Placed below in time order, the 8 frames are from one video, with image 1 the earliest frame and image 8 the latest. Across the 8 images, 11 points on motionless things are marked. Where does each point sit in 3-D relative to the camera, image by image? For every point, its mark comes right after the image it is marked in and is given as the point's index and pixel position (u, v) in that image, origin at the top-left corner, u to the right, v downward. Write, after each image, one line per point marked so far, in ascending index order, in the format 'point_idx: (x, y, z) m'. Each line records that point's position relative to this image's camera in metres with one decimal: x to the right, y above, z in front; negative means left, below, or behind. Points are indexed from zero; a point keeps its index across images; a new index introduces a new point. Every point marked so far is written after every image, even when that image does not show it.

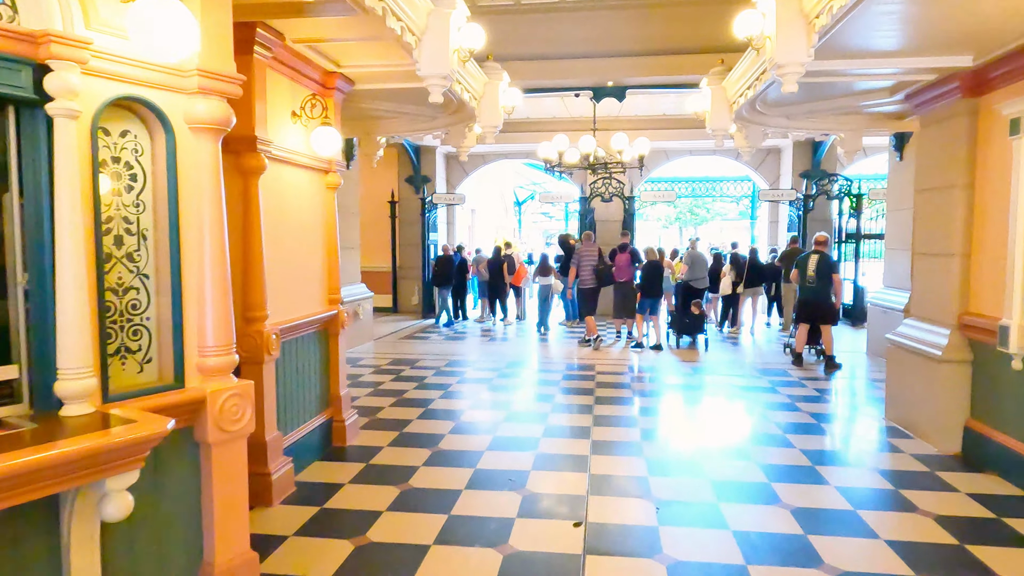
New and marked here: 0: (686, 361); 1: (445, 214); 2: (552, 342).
0: (+1.9, -0.8, +7.4) m
1: (-1.3, +1.4, +12.4) m
2: (+0.5, -0.7, +8.5) m
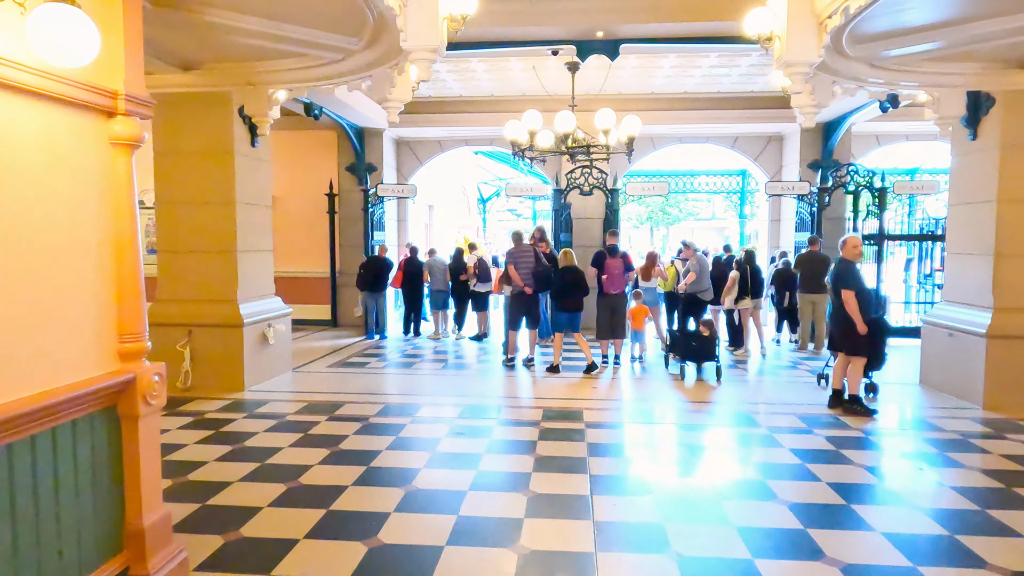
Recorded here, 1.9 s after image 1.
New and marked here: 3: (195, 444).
0: (+1.5, -1.0, +5.7) m
1: (-1.9, +1.3, +10.5) m
2: (+0.1, -0.8, +6.7) m
3: (-2.0, -1.0, +4.2) m
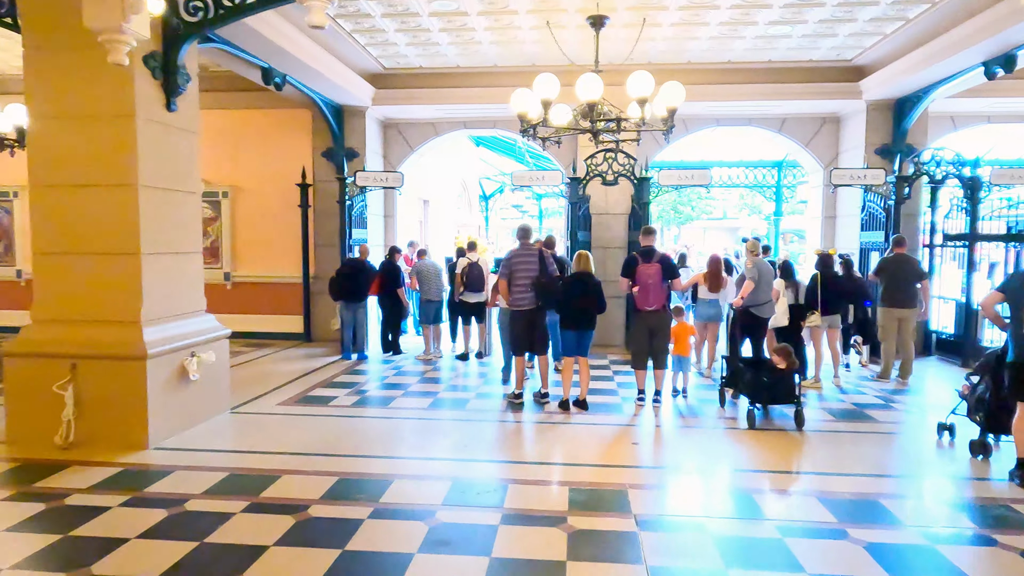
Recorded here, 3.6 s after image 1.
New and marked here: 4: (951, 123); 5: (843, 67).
0: (+1.6, -1.1, +4.1) m
1: (-1.8, +1.2, +8.9) m
2: (+0.2, -1.0, +5.1) m
3: (-1.9, -1.1, +2.6) m
4: (+5.7, +2.1, +8.6) m
5: (+3.9, +2.6, +7.8) m
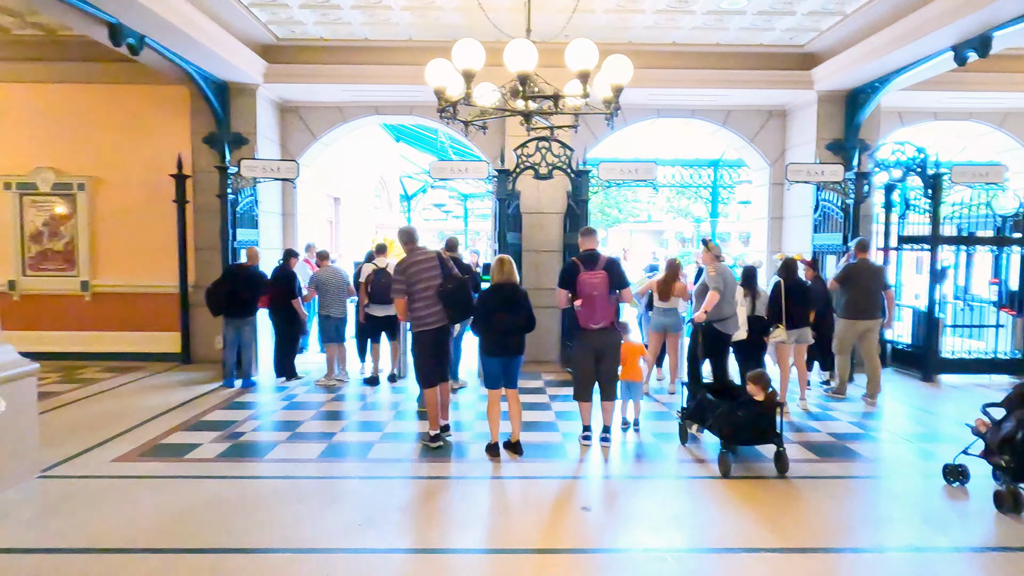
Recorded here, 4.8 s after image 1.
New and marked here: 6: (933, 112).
0: (+1.2, -1.2, +3.2) m
1: (-2.7, +1.1, +7.6) m
2: (-0.4, -1.0, +4.1) m
3: (-2.2, -1.2, +1.3) m
4: (+4.7, +2.1, +8.1) m
5: (+3.1, +2.5, +7.2) m
6: (+5.1, +2.1, +8.0) m
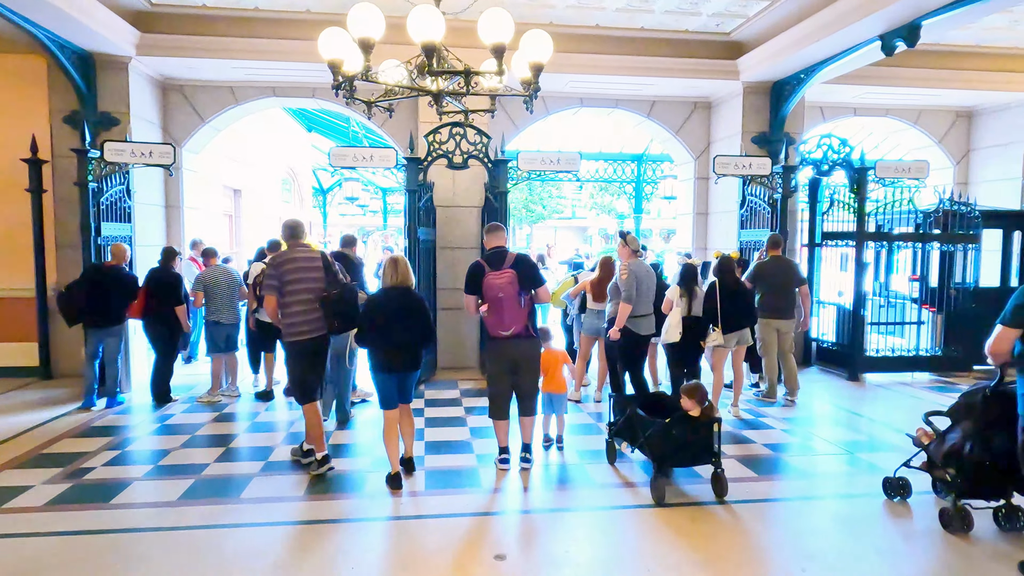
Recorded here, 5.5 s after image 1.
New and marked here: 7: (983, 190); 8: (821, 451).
0: (+0.8, -1.2, +2.8) m
1: (-3.6, +1.0, +6.7) m
2: (-0.9, -1.1, +3.5) m
3: (-2.4, -1.2, +0.5) m
4: (+3.7, +2.1, +8.0) m
5: (+2.2, +2.6, +6.9) m
6: (+4.1, +2.2, +8.0) m
7: (+5.7, +1.2, +8.0) m
8: (+2.0, -1.0, +4.2) m
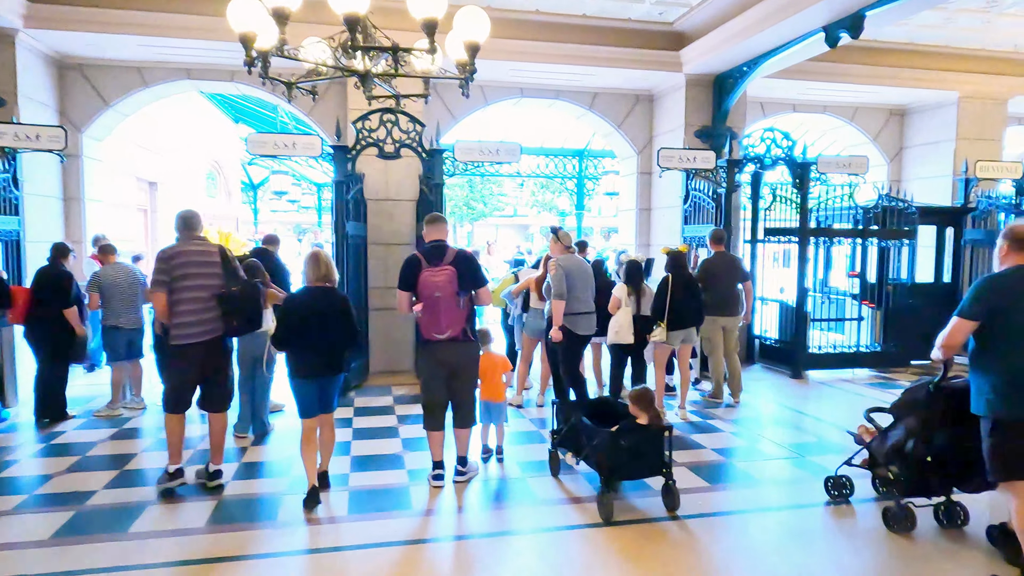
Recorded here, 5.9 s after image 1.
0: (+0.5, -1.2, +2.5) m
1: (-4.2, +1.0, +6.1) m
2: (-1.2, -1.1, +3.0) m
3: (-2.4, -1.2, 0.0) m
4: (+3.0, +2.2, +8.0) m
5: (+1.5, +2.6, +6.7) m
6: (+3.4, +2.2, +8.0) m
7: (+5.0, +1.2, +8.2) m
8: (+1.6, -1.0, +4.1) m
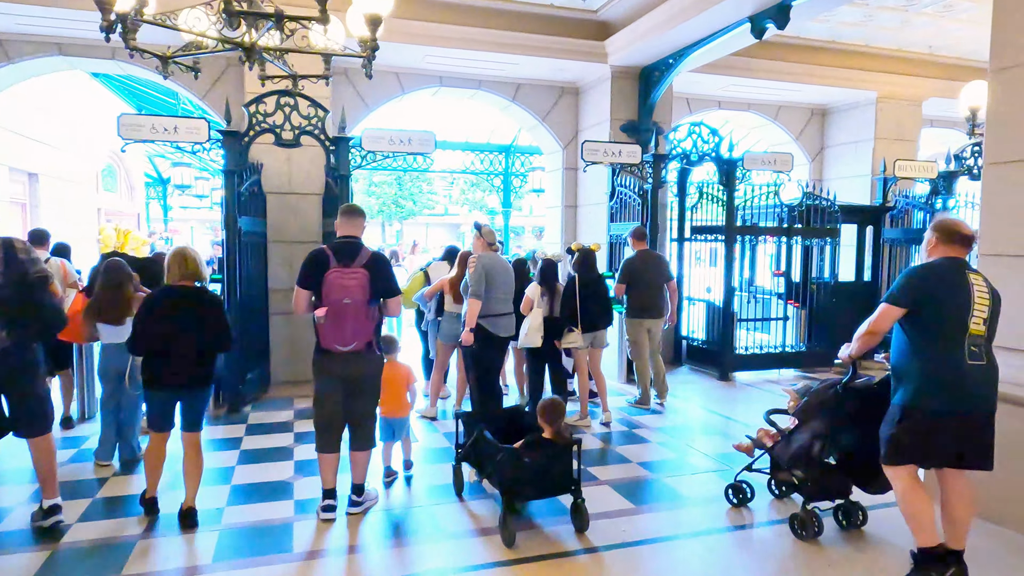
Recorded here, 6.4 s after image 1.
0: (+0.2, -1.2, +2.1) m
1: (-4.9, +1.0, +5.2) m
2: (-1.6, -1.1, +2.5) m
3: (-2.5, -1.3, -0.7) m
4: (+2.1, +2.2, +7.8) m
5: (+0.7, +2.6, +6.4) m
6: (+2.5, +2.2, +7.9) m
7: (+4.0, +1.3, +8.2) m
8: (+1.1, -1.0, +3.8) m
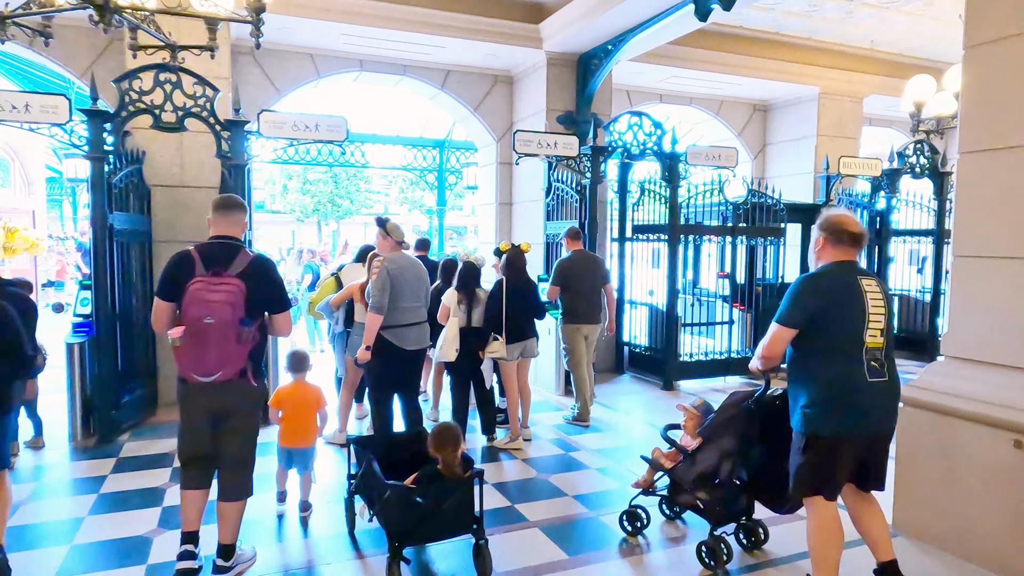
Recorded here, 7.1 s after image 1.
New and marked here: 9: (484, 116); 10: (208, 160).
0: (-0.1, -1.2, +1.6) m
1: (-5.4, +0.9, +4.2) m
2: (-1.9, -1.1, +1.8) m
3: (-2.5, -1.3, -1.4) m
4: (+1.3, +2.1, +7.4) m
5: (+0.1, +2.6, +5.9) m
6: (+1.7, +2.2, +7.5) m
7: (+3.2, +1.2, +8.0) m
8: (+0.7, -1.1, +3.3) m
9: (-0.3, +1.8, +6.7) m
10: (-2.3, +1.0, +4.9) m
